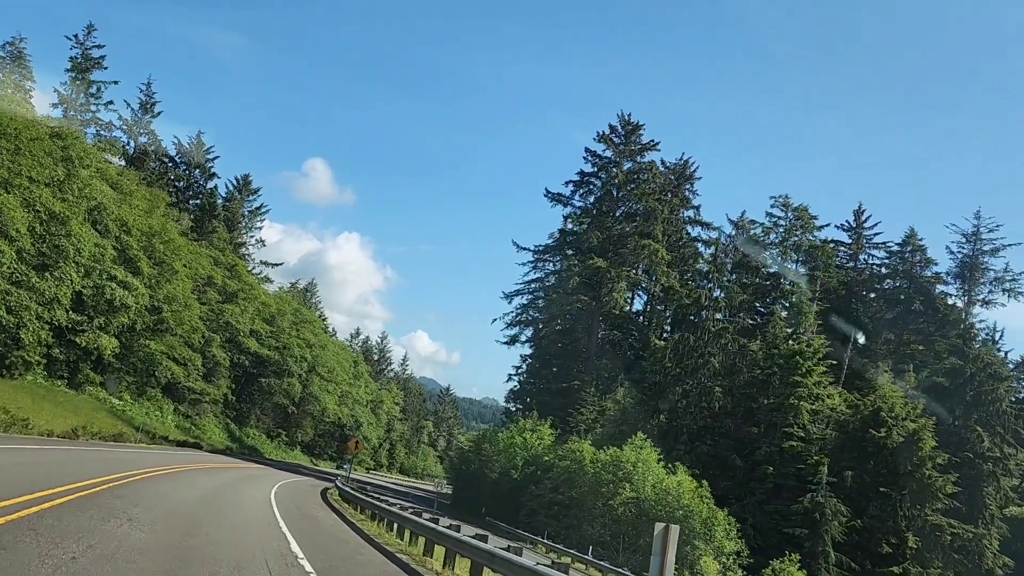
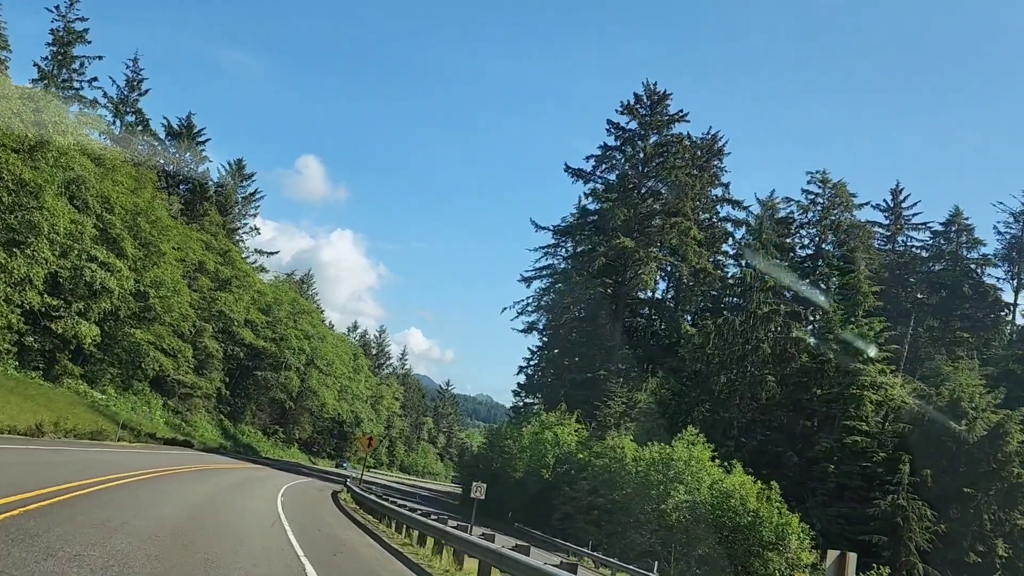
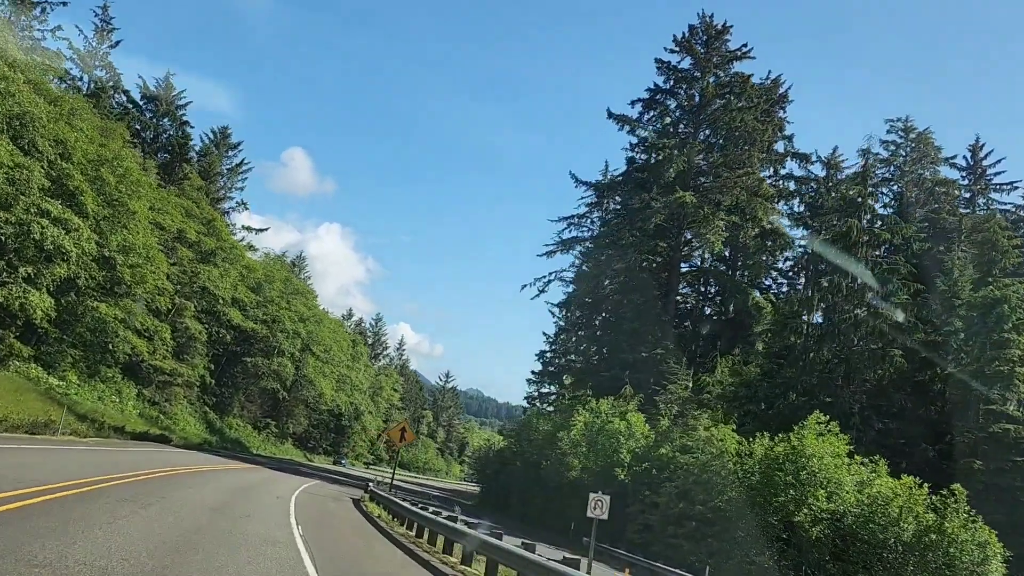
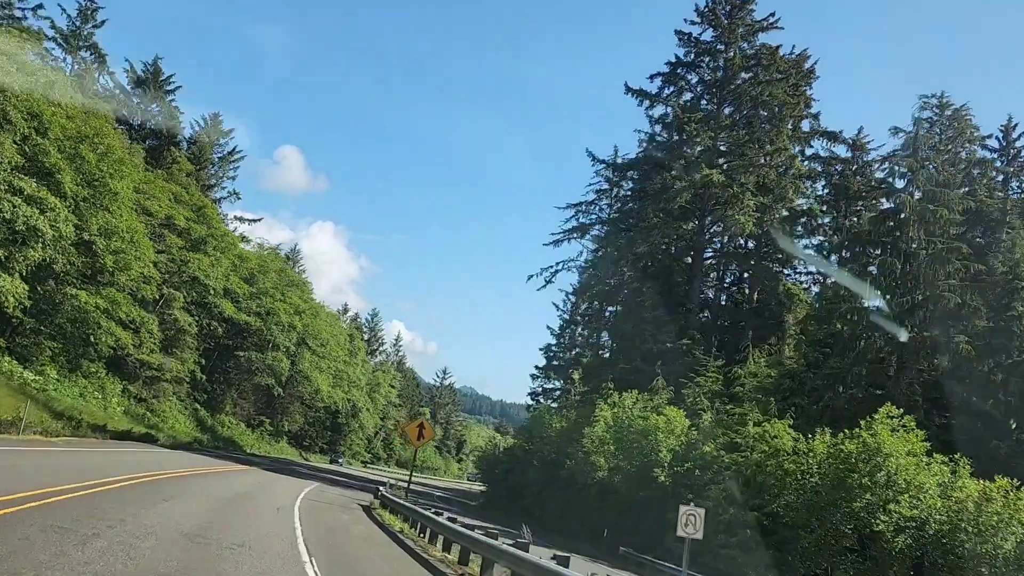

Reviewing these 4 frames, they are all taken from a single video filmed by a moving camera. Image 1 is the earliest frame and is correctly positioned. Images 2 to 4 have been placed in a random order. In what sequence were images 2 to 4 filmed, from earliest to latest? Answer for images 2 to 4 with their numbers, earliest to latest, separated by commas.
2, 3, 4
